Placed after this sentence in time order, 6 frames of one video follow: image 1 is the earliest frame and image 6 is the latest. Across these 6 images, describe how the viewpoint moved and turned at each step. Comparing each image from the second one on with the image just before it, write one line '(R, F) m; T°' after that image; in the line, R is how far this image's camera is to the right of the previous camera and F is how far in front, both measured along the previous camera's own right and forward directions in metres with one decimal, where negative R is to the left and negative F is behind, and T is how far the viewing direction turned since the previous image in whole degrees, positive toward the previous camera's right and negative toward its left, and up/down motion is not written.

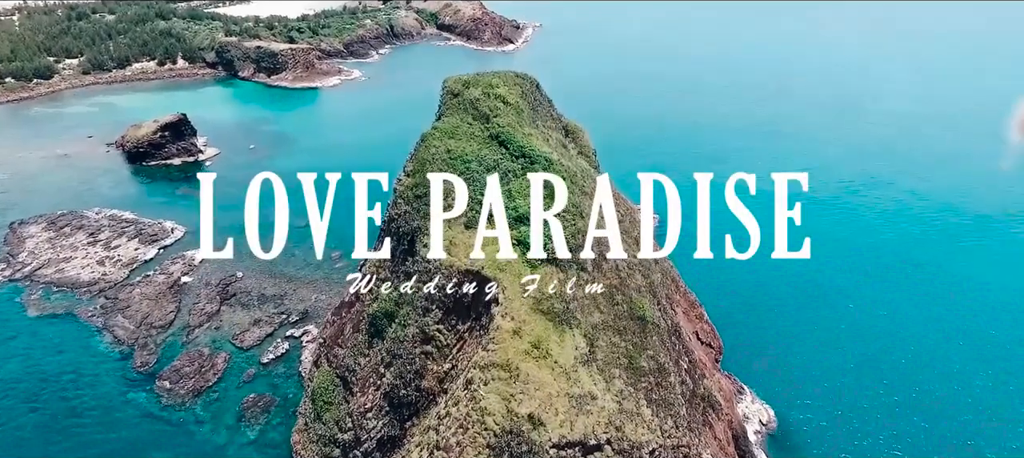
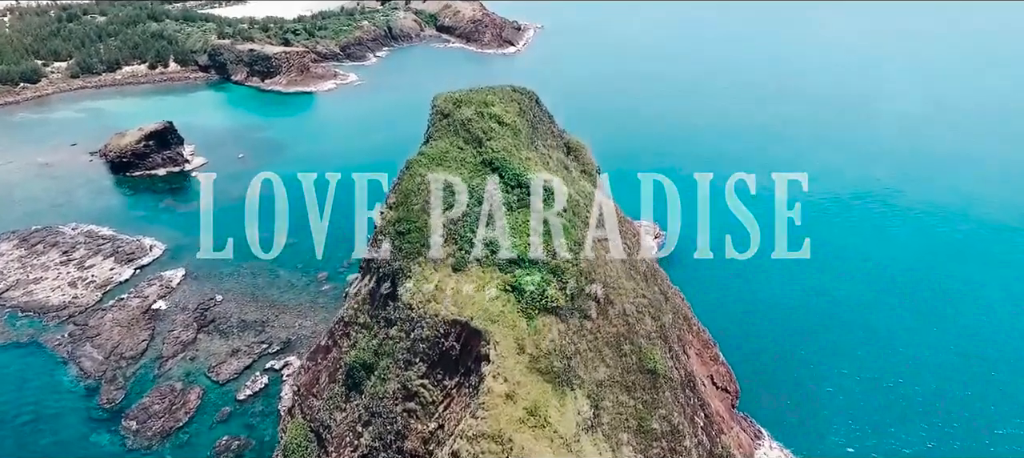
(+0.3, +3.1) m; 0°
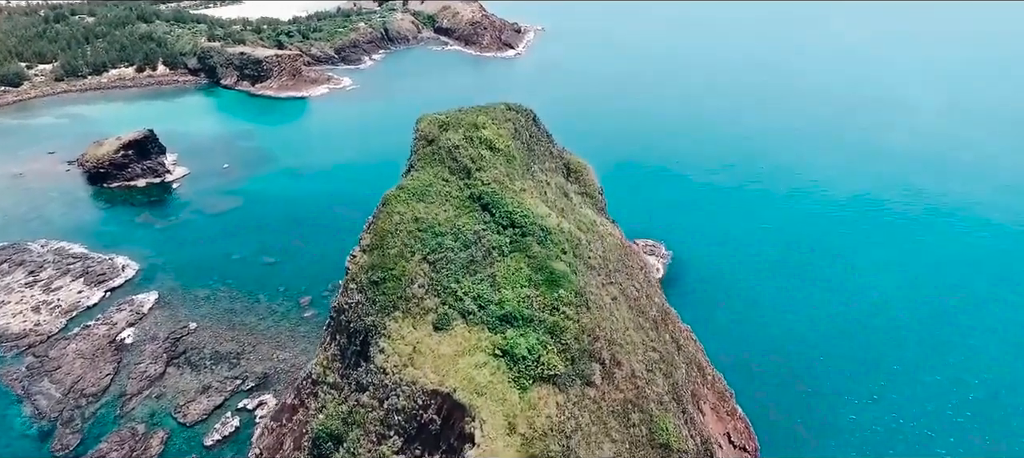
(+0.3, +3.3) m; 0°
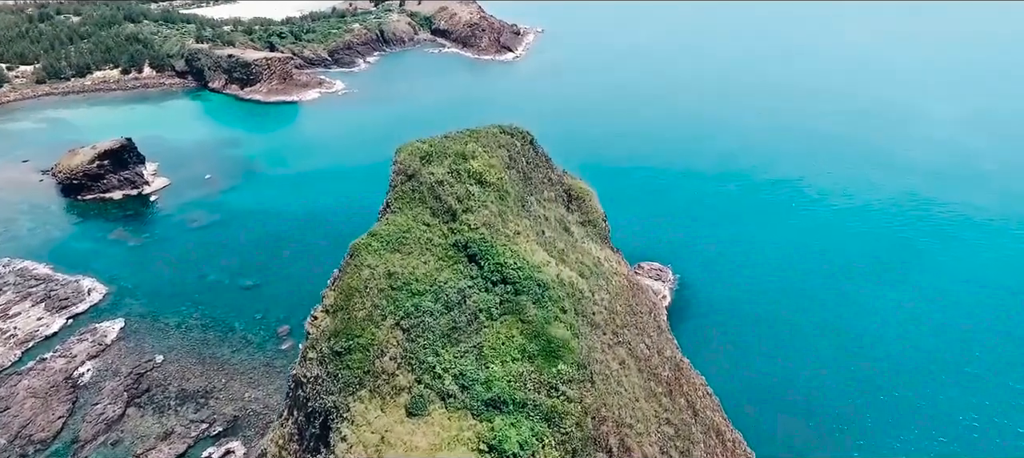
(+0.2, +3.5) m; 0°
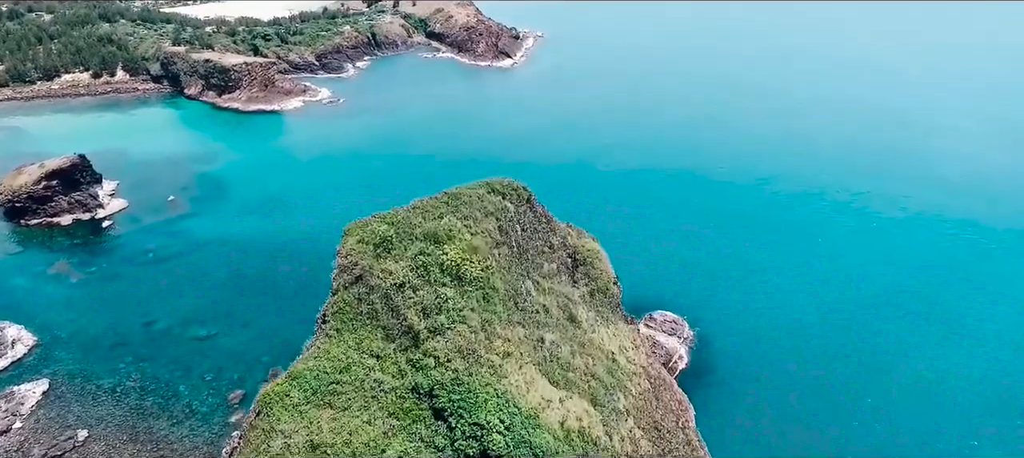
(+0.2, +6.3) m; 0°
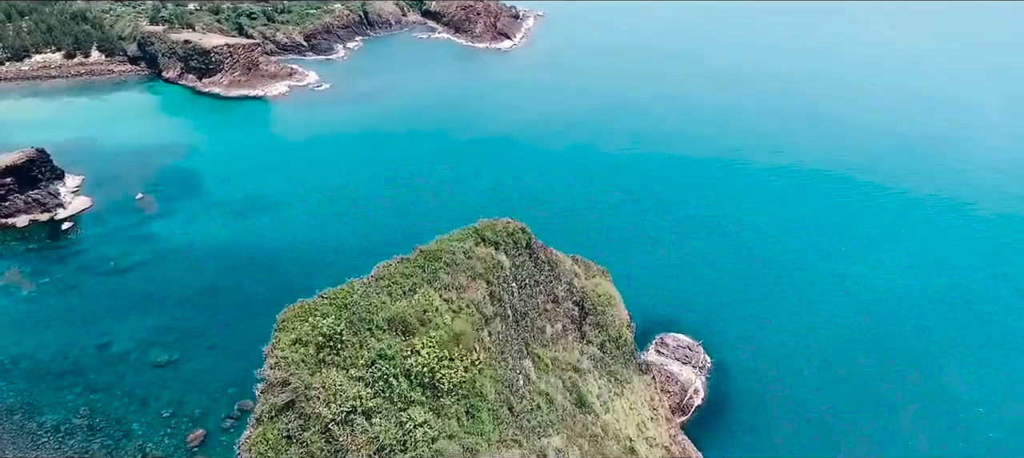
(+0.1, +4.5) m; 0°
